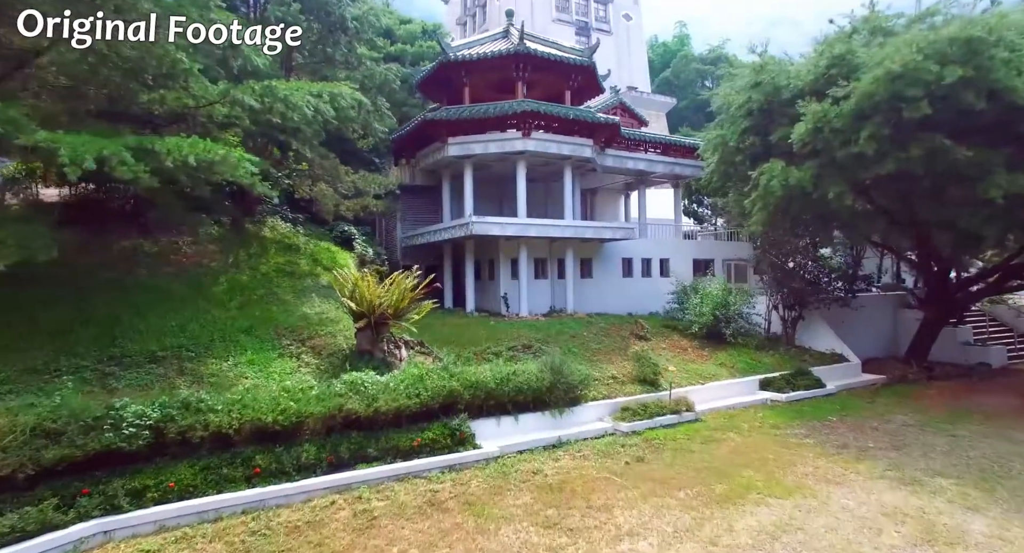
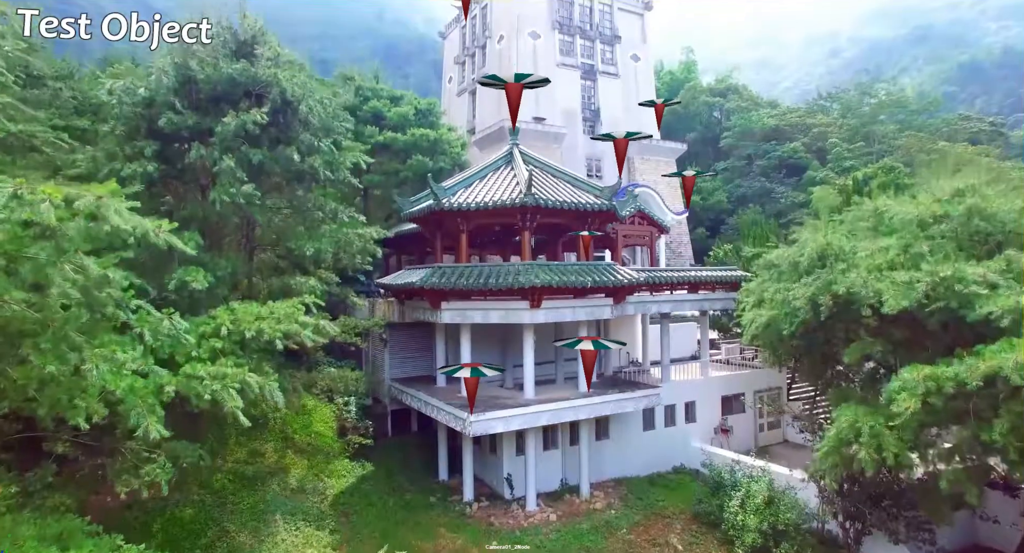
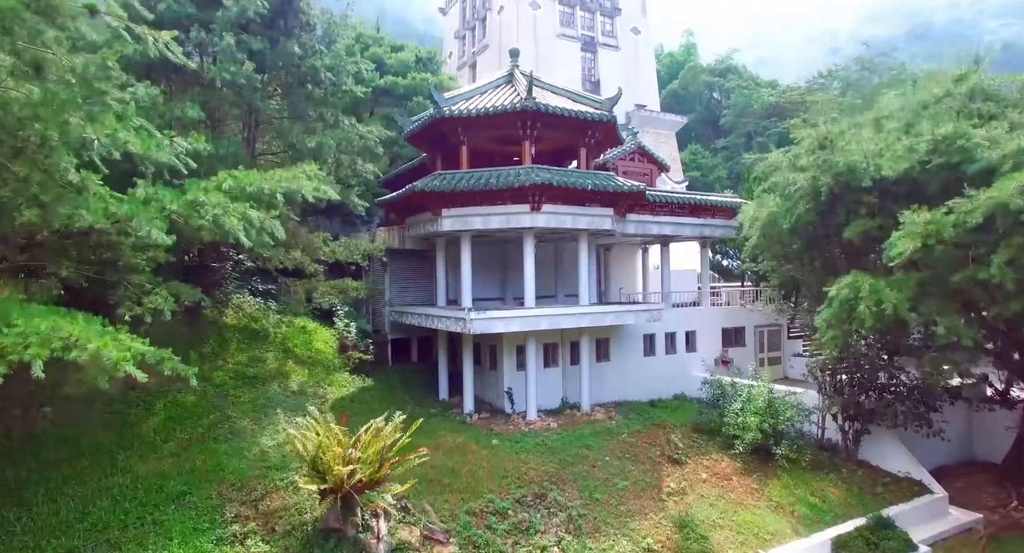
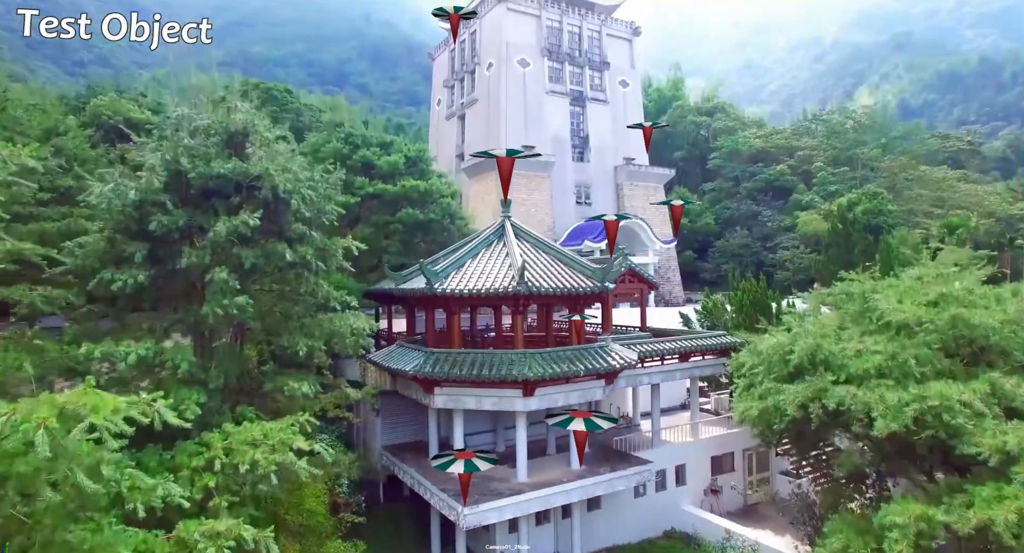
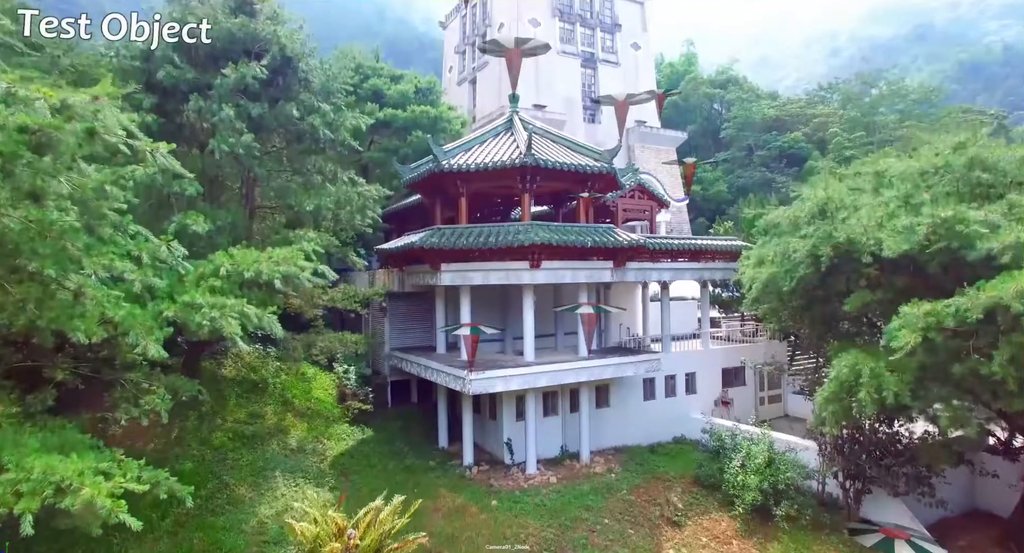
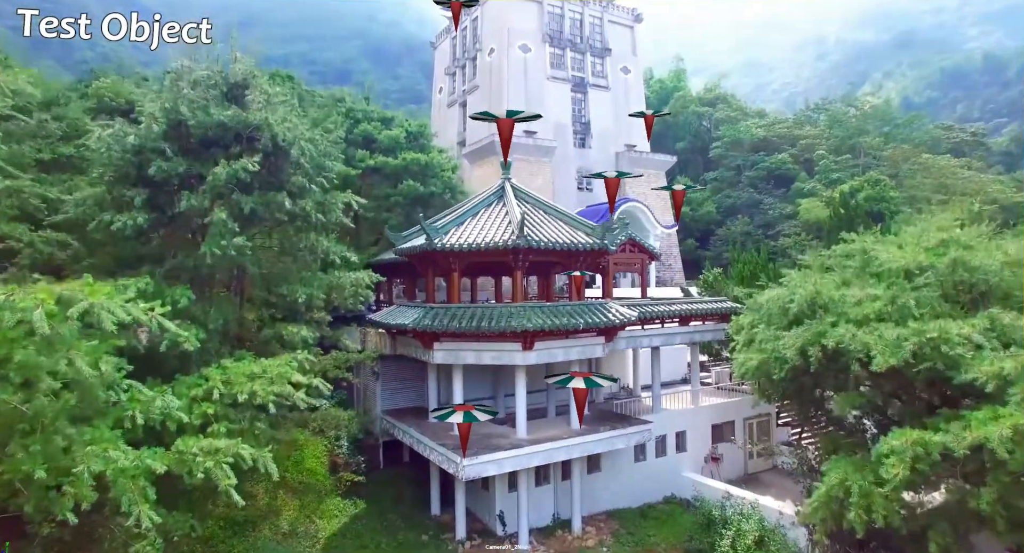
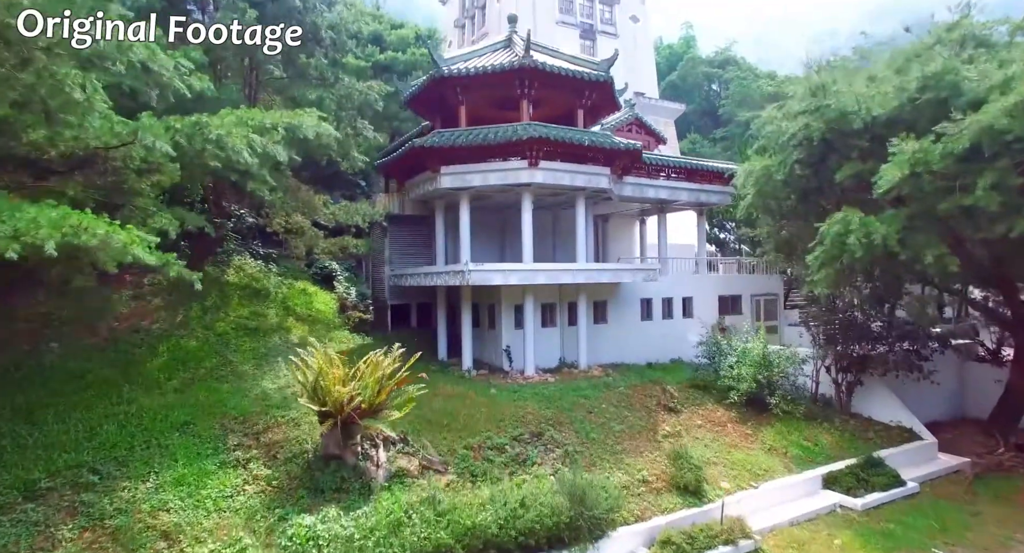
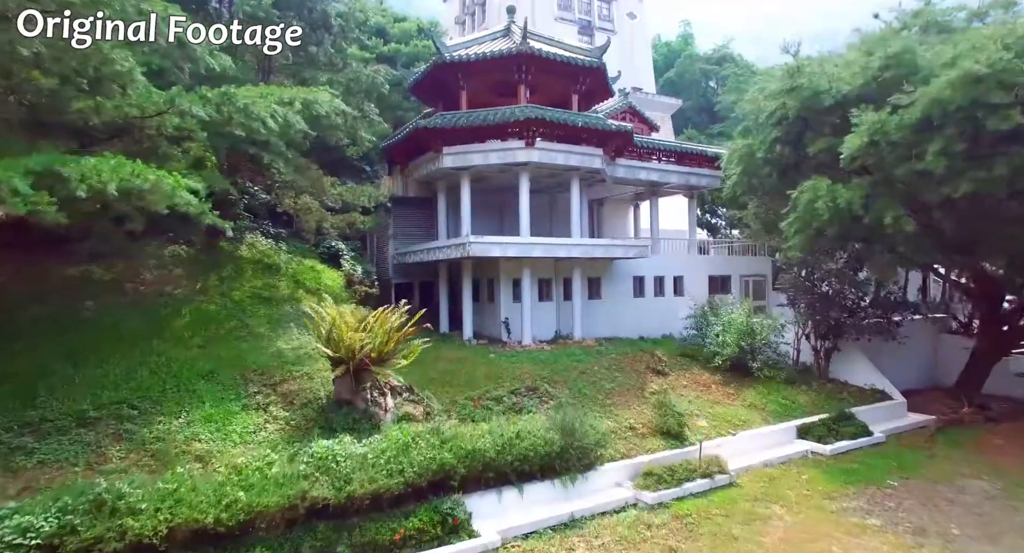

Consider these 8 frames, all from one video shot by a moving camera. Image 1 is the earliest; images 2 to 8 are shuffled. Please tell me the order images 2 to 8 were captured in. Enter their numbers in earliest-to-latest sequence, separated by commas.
8, 7, 3, 5, 2, 6, 4
